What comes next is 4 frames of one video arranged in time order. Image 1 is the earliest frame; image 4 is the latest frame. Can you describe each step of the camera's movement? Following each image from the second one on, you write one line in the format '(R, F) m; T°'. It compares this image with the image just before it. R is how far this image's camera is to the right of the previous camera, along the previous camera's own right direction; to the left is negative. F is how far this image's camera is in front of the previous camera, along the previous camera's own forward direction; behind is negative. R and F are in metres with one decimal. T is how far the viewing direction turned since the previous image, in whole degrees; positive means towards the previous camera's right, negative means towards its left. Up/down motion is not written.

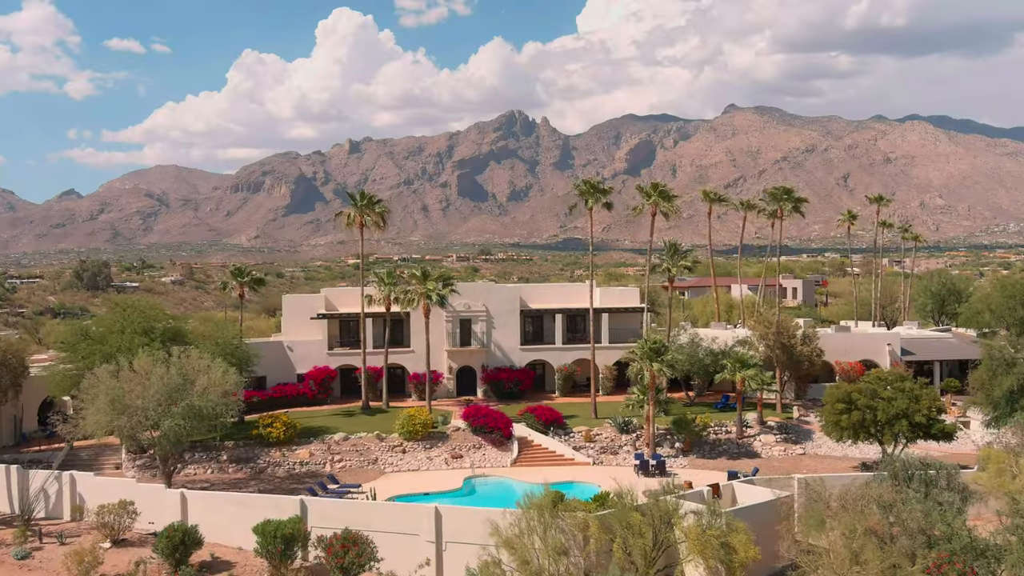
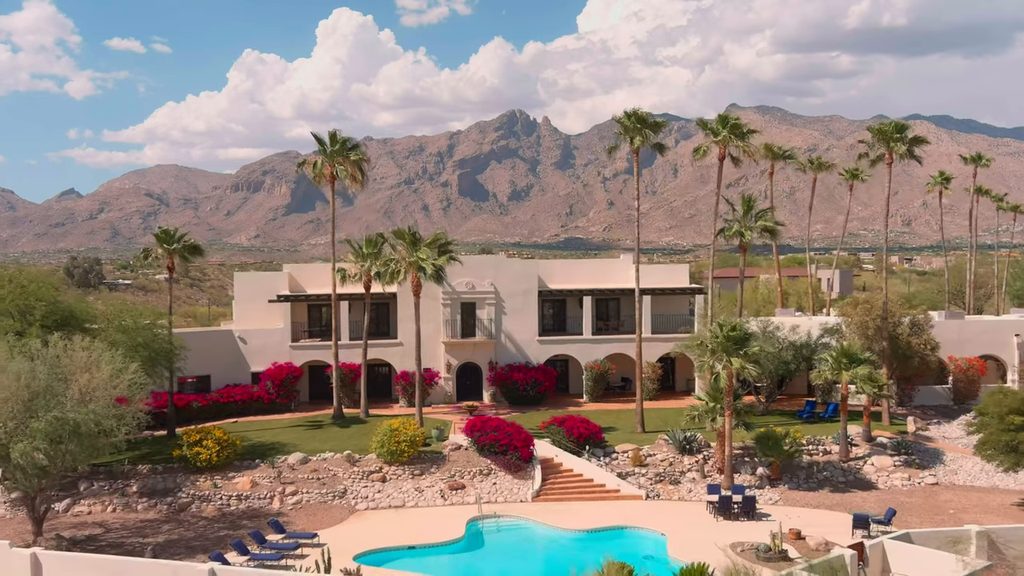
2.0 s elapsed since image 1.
(-0.5, +10.3) m; 0°
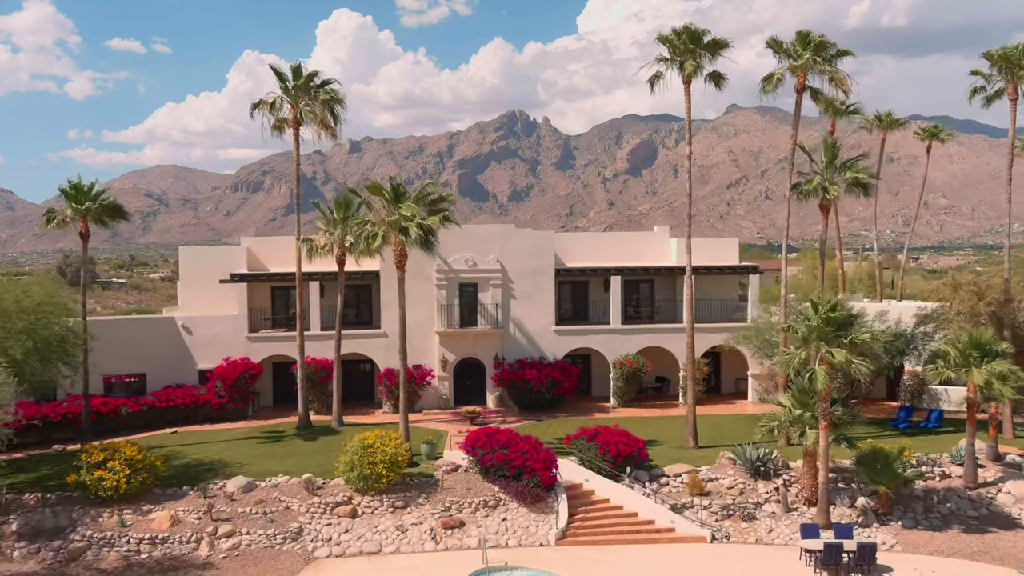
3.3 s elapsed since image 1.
(-0.3, +7.0) m; 0°
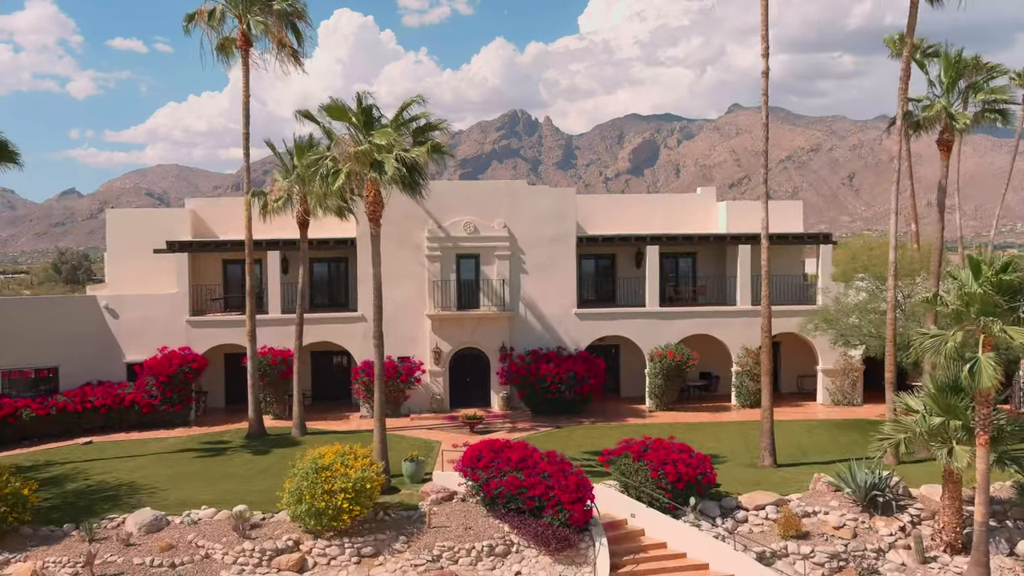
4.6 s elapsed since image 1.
(-0.2, +6.0) m; 0°
